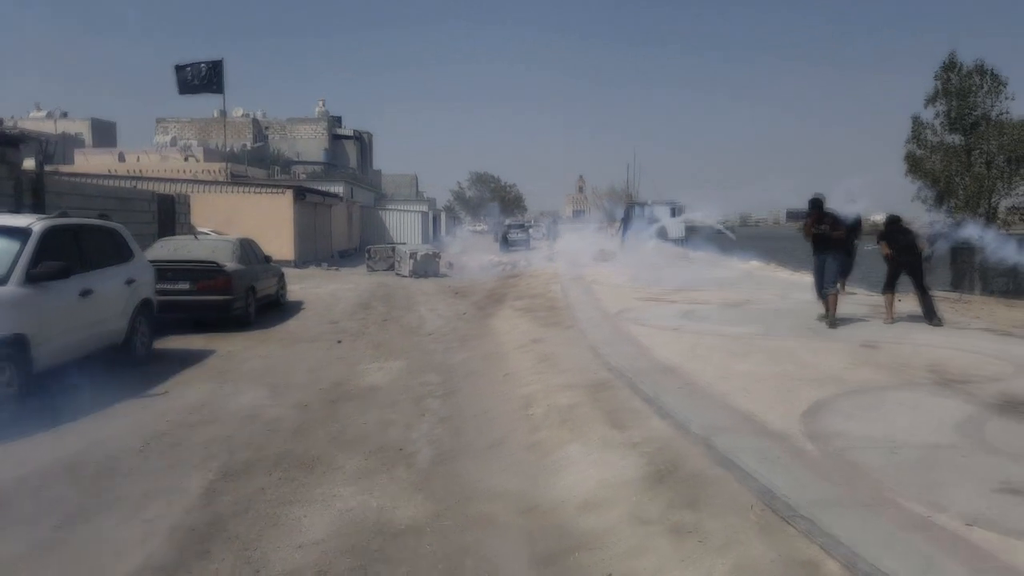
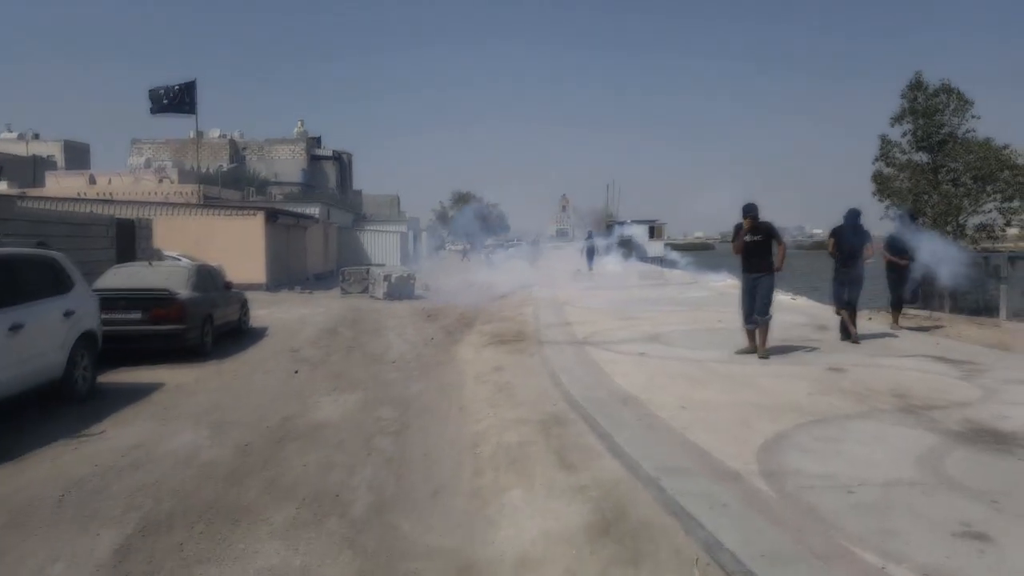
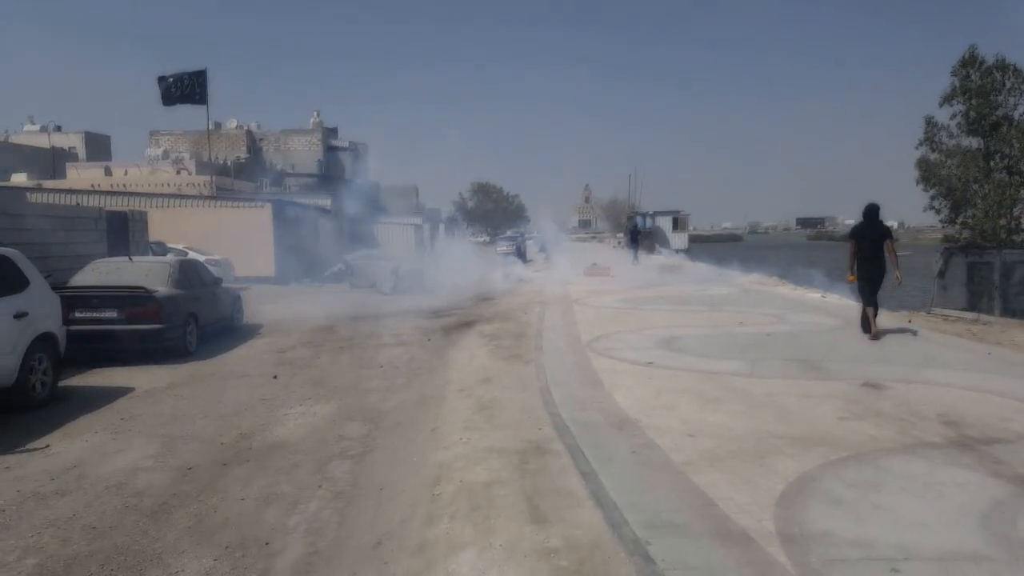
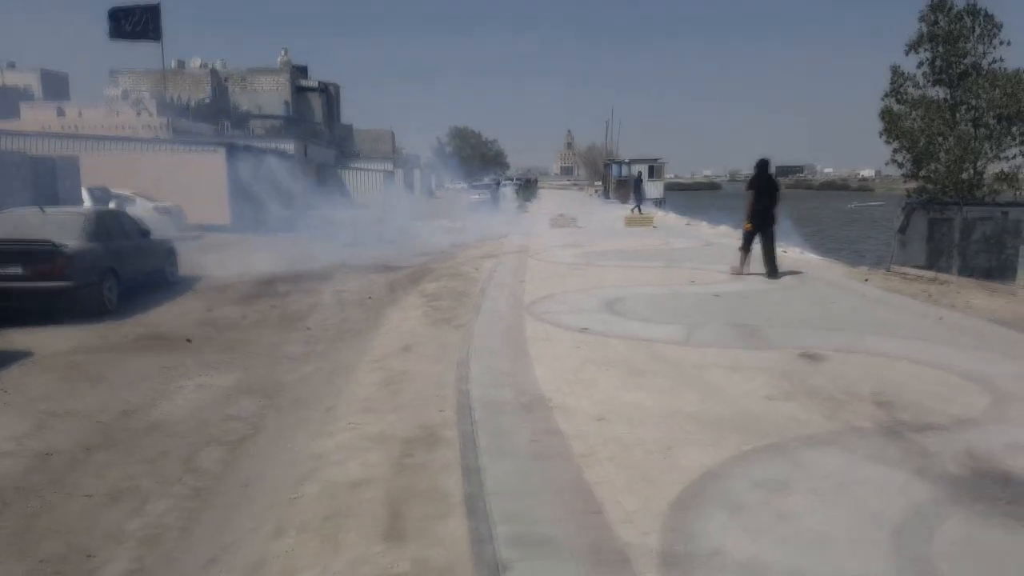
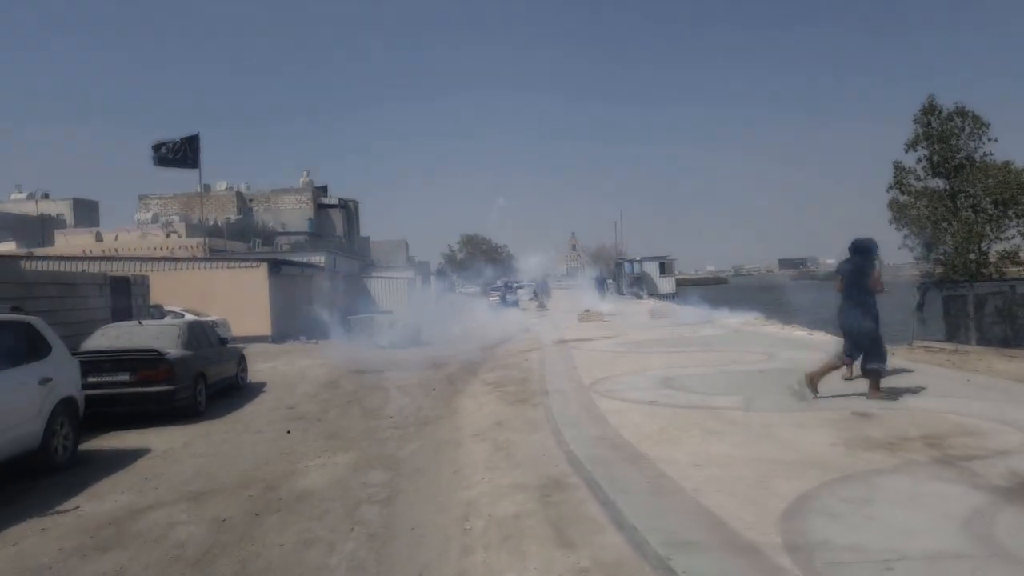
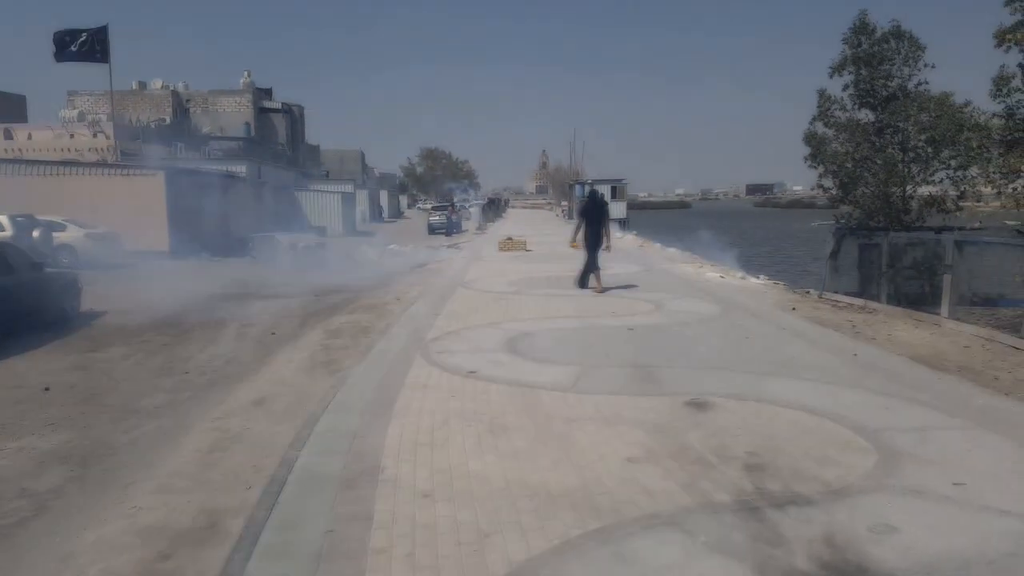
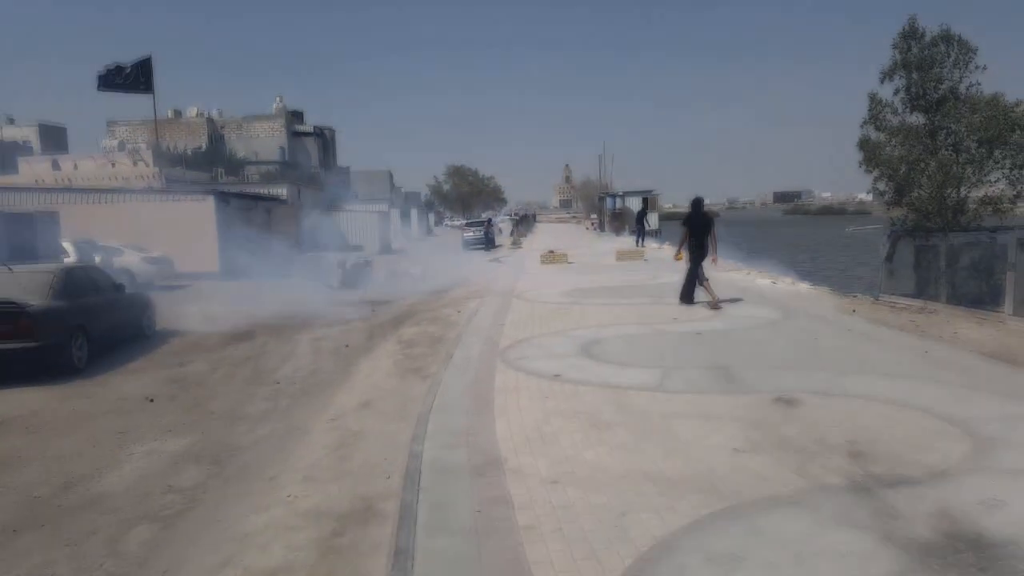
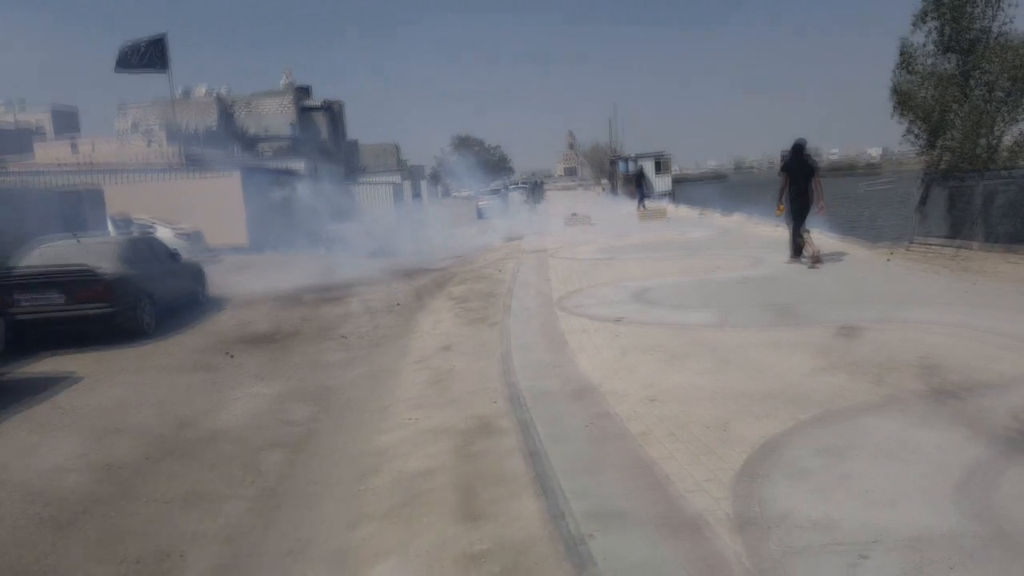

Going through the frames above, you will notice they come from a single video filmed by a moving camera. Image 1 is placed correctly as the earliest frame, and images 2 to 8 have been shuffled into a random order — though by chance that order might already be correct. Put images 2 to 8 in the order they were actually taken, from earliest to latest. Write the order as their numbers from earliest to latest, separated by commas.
2, 5, 3, 8, 4, 7, 6
